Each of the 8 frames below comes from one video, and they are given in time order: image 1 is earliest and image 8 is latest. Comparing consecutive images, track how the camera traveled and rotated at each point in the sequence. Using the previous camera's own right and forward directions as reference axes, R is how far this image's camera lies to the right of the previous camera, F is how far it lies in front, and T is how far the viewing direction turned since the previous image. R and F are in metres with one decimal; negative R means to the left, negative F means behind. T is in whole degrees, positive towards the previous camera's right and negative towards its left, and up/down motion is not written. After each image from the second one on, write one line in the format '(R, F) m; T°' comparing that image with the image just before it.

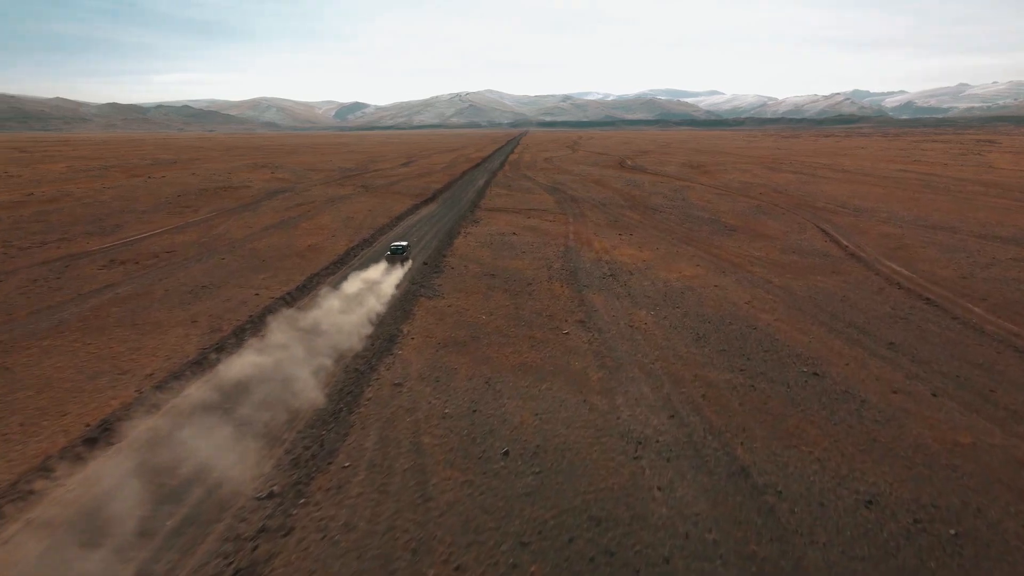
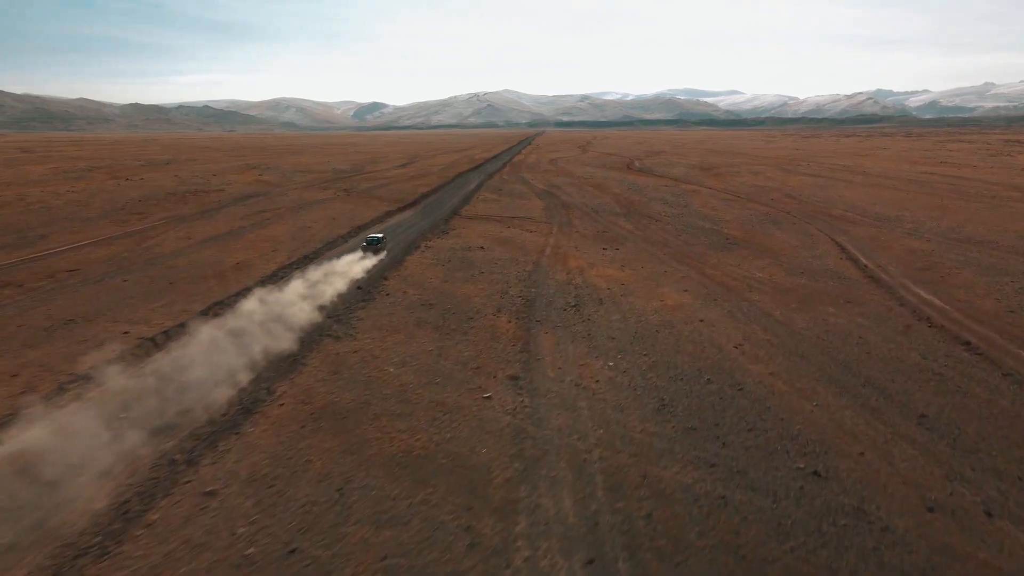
(+1.3, +2.7) m; -1°
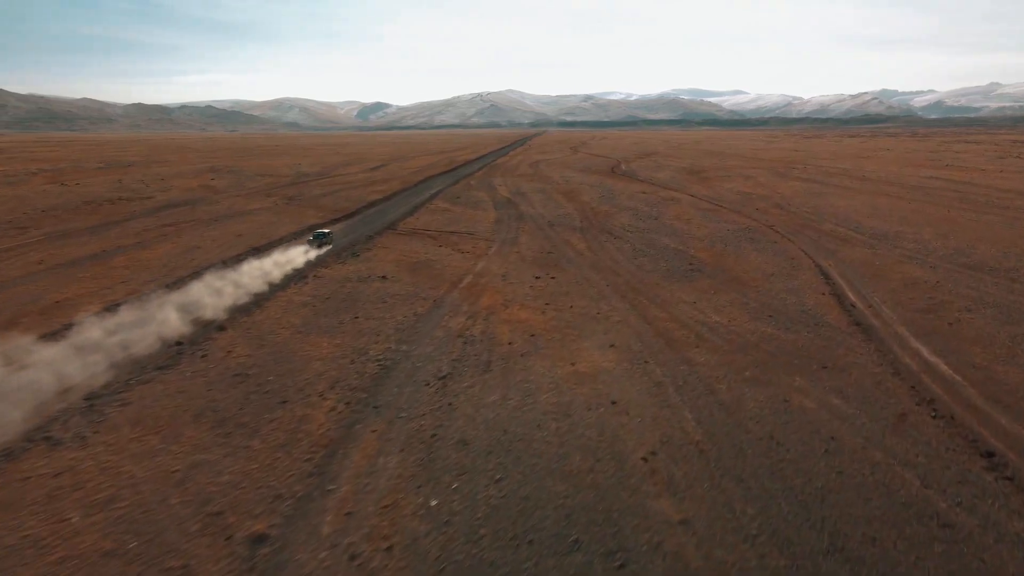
(+2.1, +3.5) m; 0°
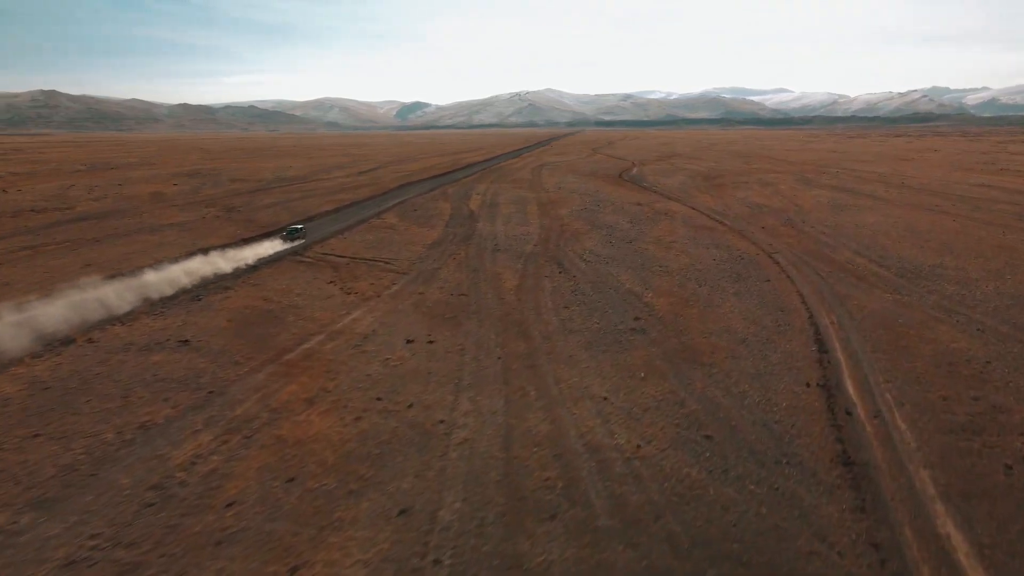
(+2.9, +4.8) m; -3°
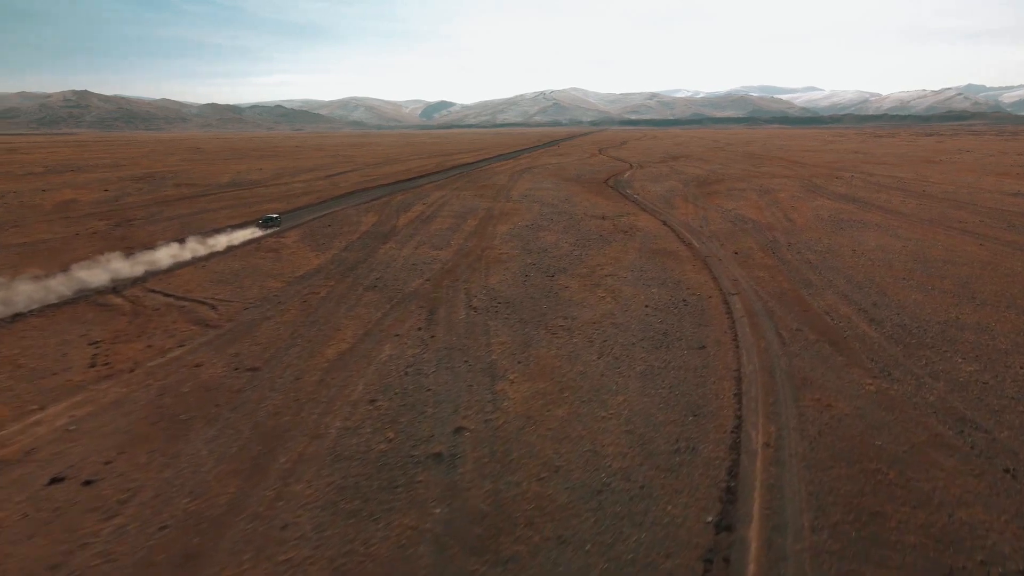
(+3.2, +4.8) m; -2°
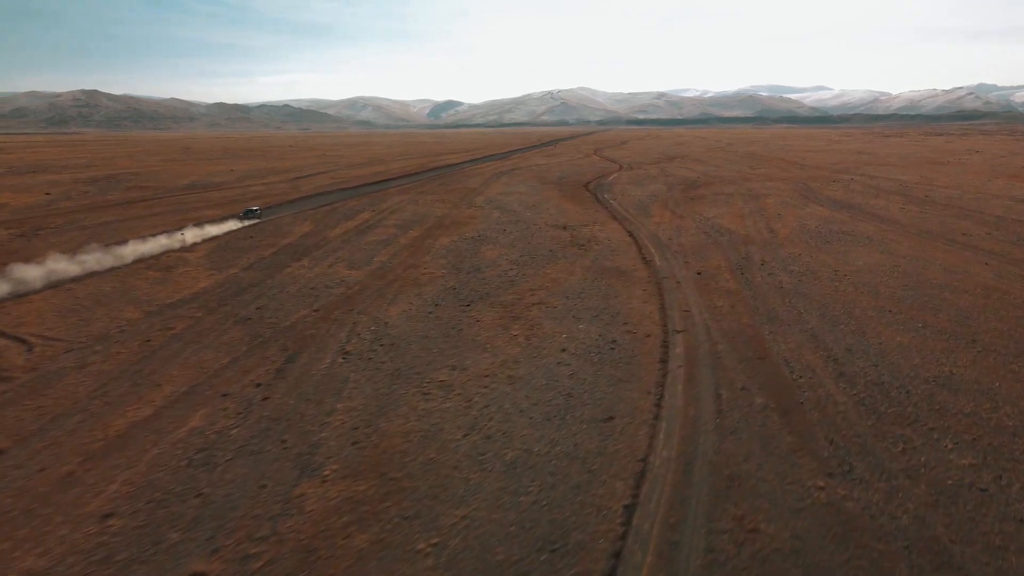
(+2.0, +2.8) m; -1°
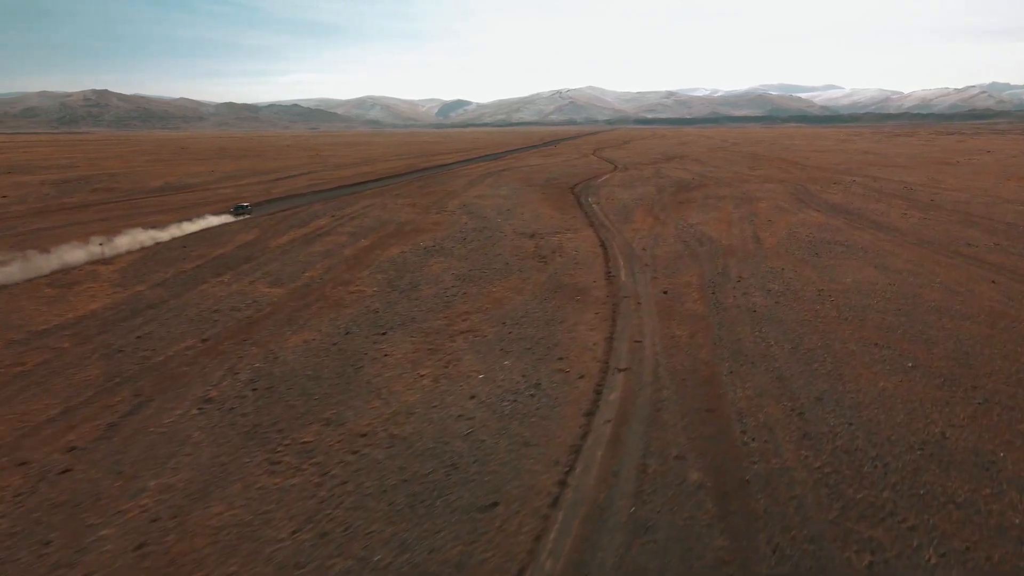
(+1.4, +2.0) m; -1°
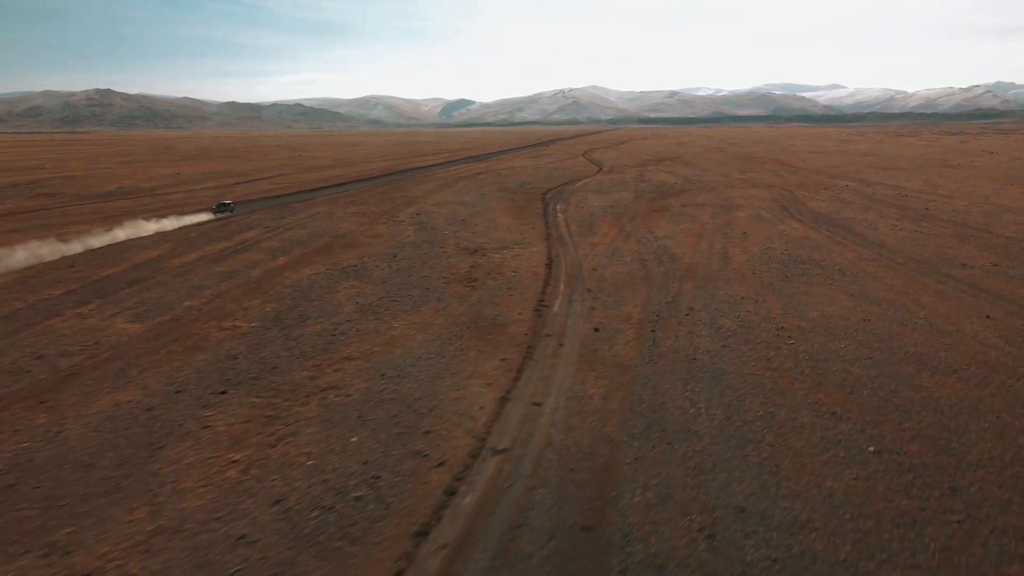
(+1.8, +2.4) m; 0°
